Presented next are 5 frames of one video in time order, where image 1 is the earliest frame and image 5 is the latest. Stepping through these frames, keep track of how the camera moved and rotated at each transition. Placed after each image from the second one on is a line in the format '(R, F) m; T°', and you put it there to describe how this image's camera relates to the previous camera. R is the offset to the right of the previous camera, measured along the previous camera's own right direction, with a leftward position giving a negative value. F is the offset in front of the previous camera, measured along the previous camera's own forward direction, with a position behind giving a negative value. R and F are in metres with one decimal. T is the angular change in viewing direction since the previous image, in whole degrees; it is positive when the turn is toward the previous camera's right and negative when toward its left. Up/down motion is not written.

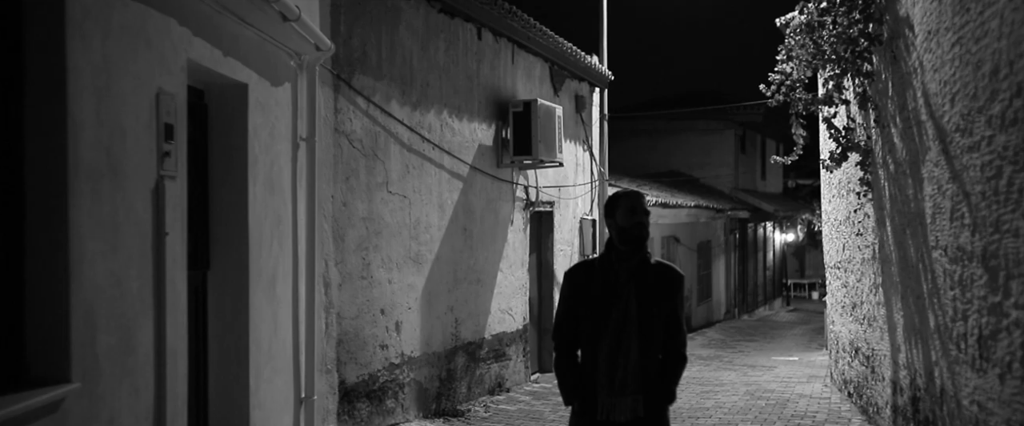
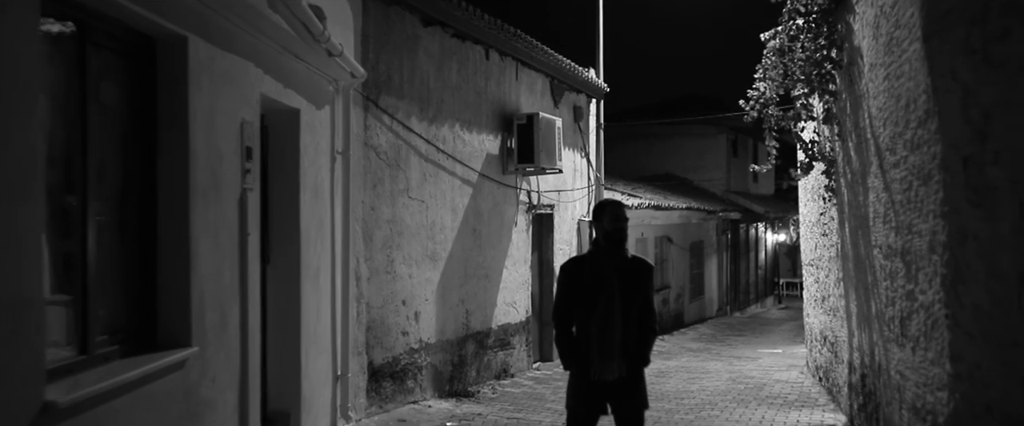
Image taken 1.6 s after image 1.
(-0.1, -1.1) m; 0°
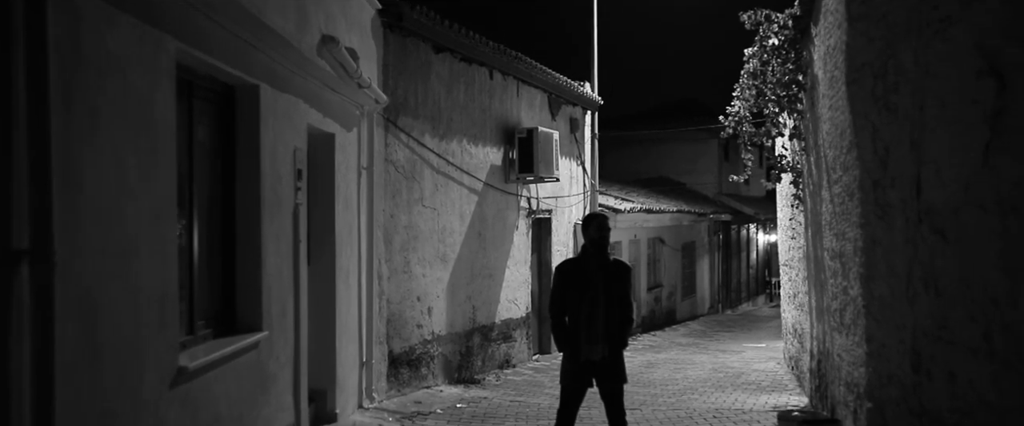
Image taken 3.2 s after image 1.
(0.0, -1.1) m; 0°
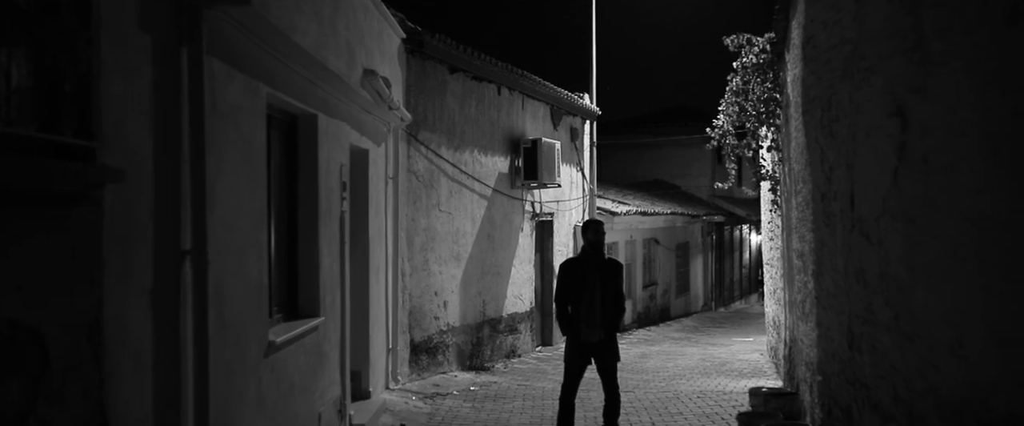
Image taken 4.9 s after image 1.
(-0.1, -1.2) m; 0°
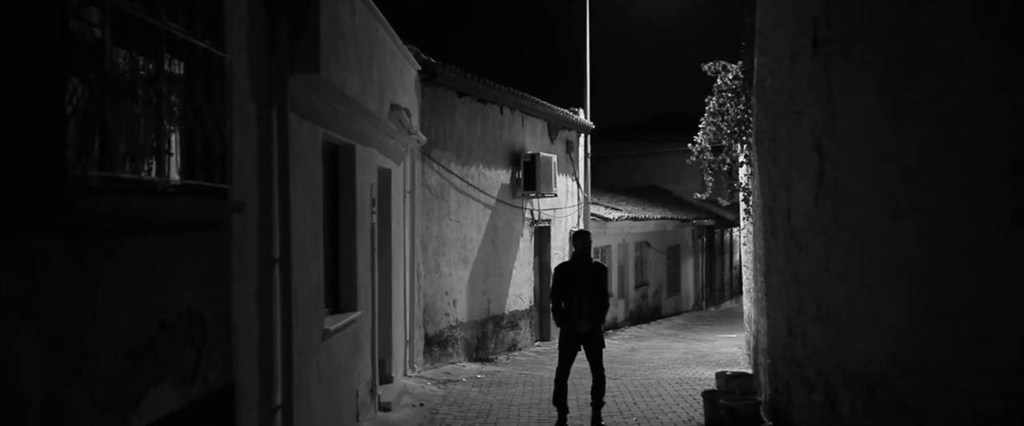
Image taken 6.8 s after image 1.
(0.0, -1.4) m; 0°
